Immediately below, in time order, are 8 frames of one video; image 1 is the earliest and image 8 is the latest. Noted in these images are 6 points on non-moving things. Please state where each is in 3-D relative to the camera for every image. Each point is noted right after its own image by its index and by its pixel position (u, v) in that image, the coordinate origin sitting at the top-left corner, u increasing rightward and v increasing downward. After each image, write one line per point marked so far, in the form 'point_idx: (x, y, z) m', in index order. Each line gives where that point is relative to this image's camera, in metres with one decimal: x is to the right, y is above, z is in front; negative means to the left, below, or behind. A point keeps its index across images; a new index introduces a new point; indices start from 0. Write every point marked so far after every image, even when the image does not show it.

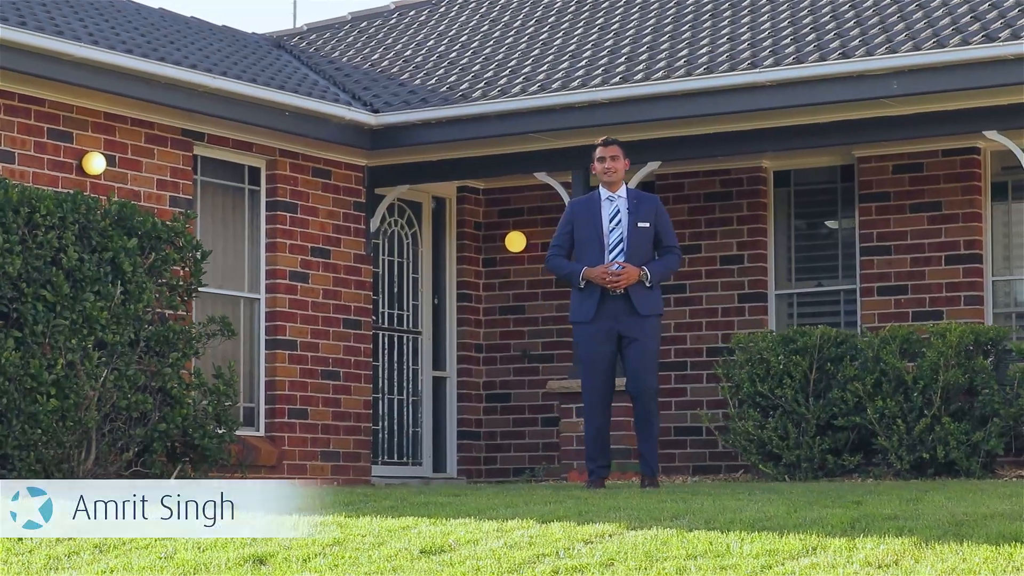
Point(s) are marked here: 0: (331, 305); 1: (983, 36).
0: (-1.0, -0.1, +12.5) m
1: (+2.2, +1.2, +10.7) m
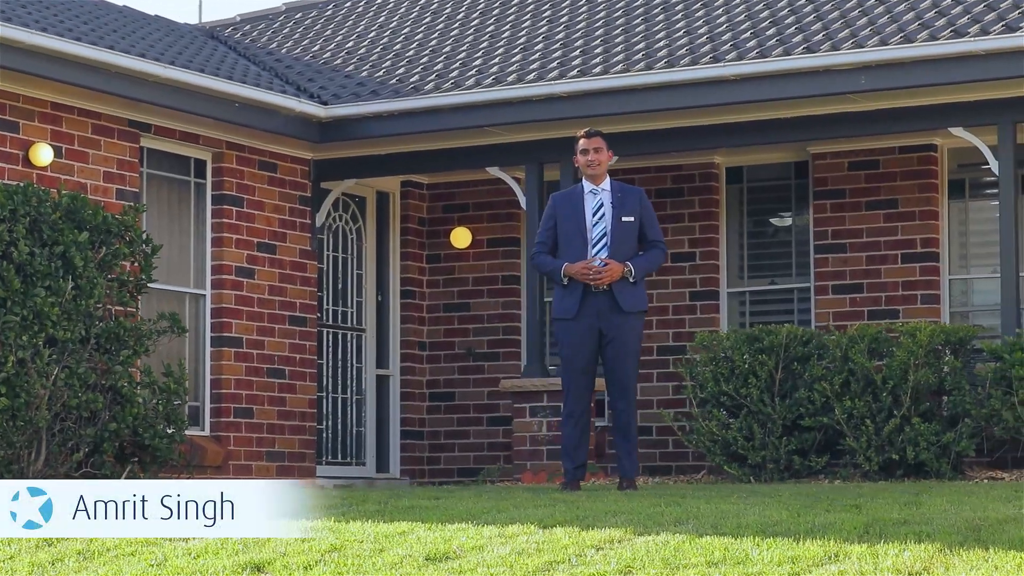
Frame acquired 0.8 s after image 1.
0: (-1.2, -0.1, +12.2) m
1: (+2.0, +1.2, +10.6) m
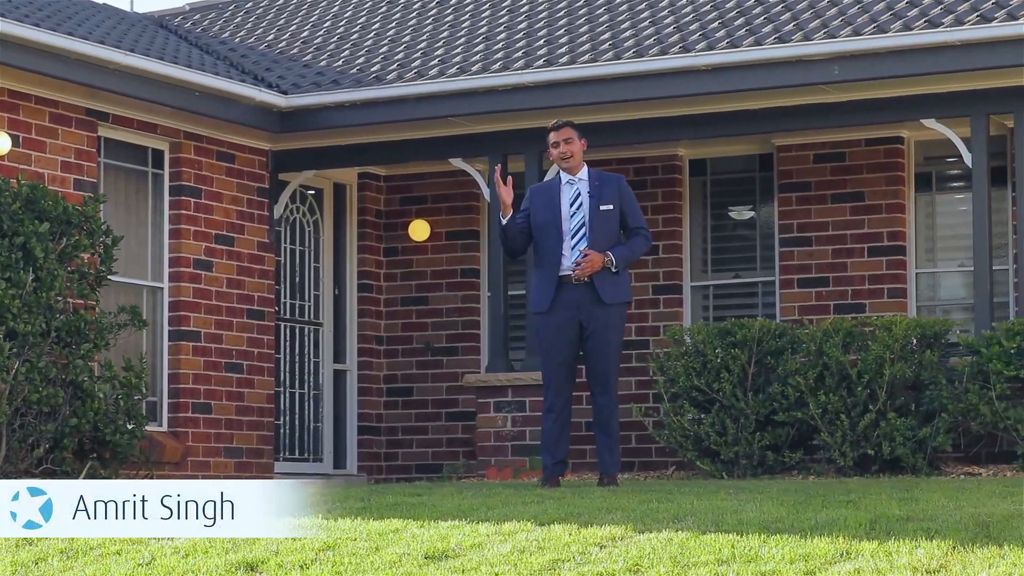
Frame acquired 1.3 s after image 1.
0: (-1.4, 0.0, +12.0) m
1: (+1.8, +1.2, +10.4) m
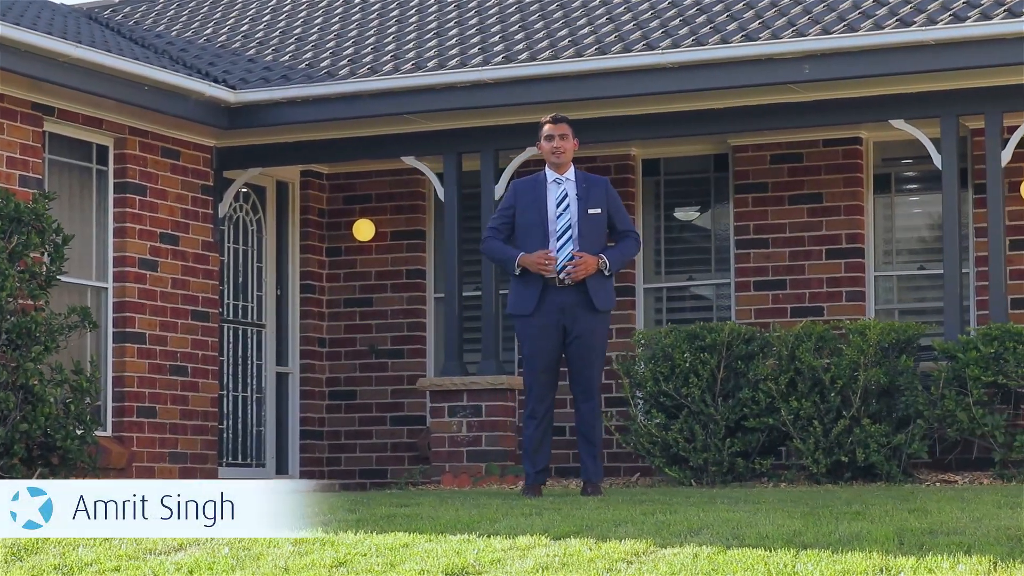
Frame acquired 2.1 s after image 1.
0: (-1.7, 0.0, +11.7) m
1: (+1.7, +1.2, +10.3) m
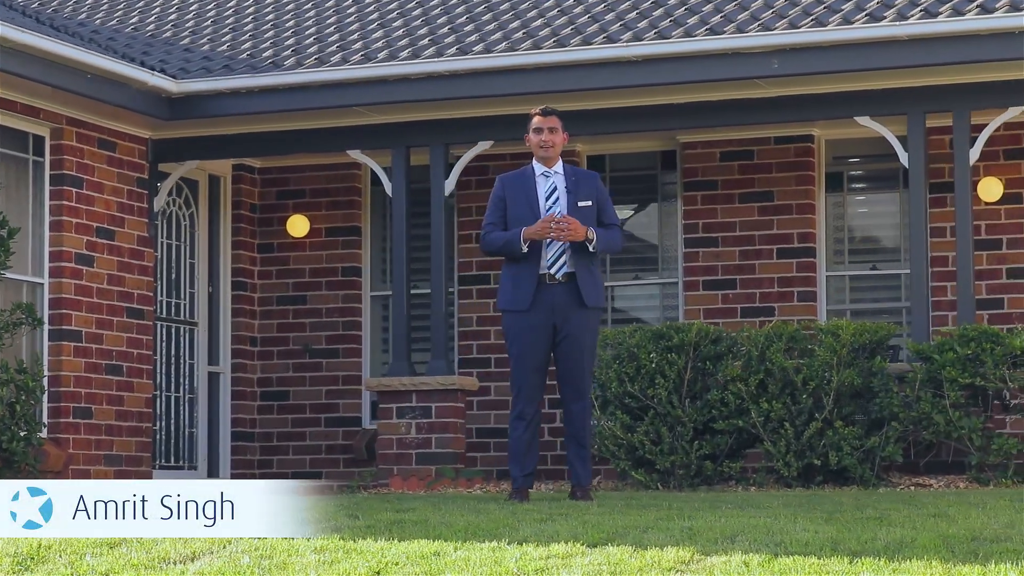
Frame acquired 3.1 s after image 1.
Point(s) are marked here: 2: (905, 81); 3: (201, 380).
0: (-1.9, 0.0, +11.3) m
1: (+1.5, +1.2, +10.1) m
2: (+1.7, +0.9, +10.2) m
3: (-1.6, -0.5, +12.3) m
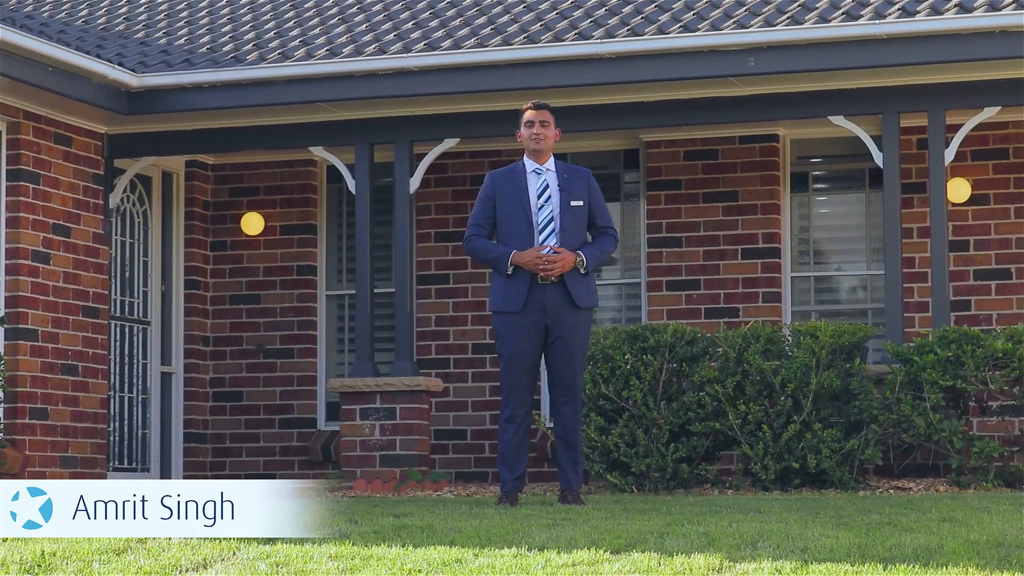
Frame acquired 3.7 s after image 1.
0: (-2.1, 0.0, +11.0) m
1: (+1.4, +1.2, +10.0) m
2: (+1.6, +0.9, +10.1) m
3: (-1.8, -0.5, +12.0) m
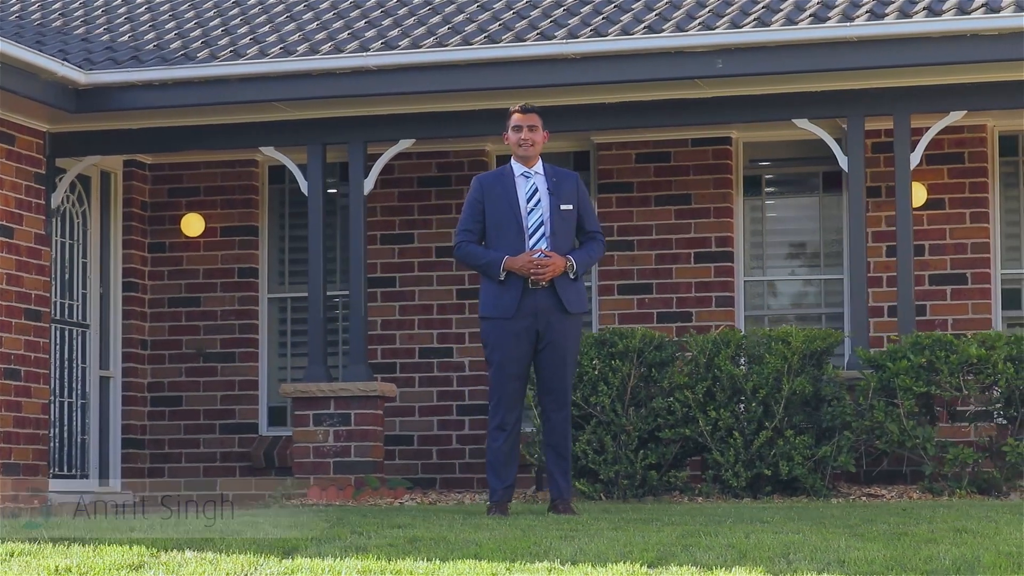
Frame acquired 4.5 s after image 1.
0: (-2.3, 0.0, +10.7) m
1: (+1.2, +1.2, +9.9) m
2: (+1.4, +0.9, +10.0) m
3: (-2.1, -0.5, +11.7) m
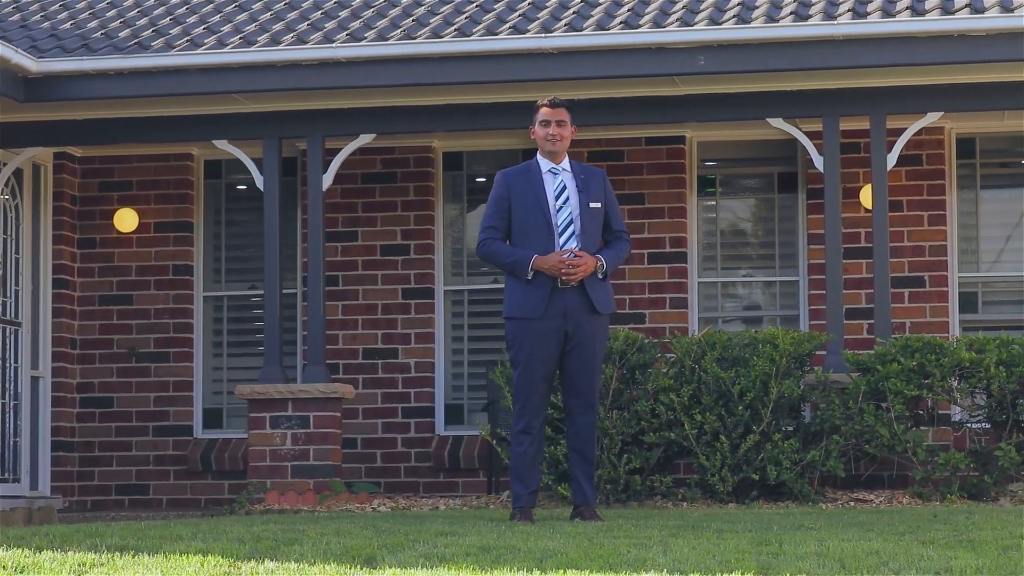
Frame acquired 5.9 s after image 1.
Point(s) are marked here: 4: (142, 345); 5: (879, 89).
0: (-2.5, 0.0, +10.3) m
1: (+1.1, +1.1, +9.7) m
2: (+1.3, +0.9, +9.9) m
3: (-2.4, -0.5, +11.3) m
4: (-1.9, -0.3, +11.8) m
5: (+1.6, +0.8, +9.8) m
